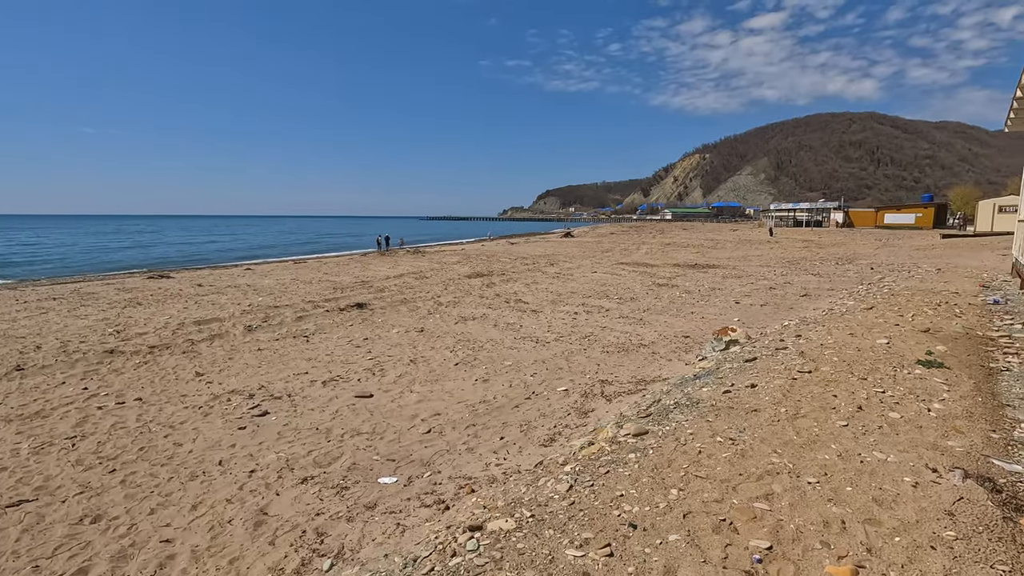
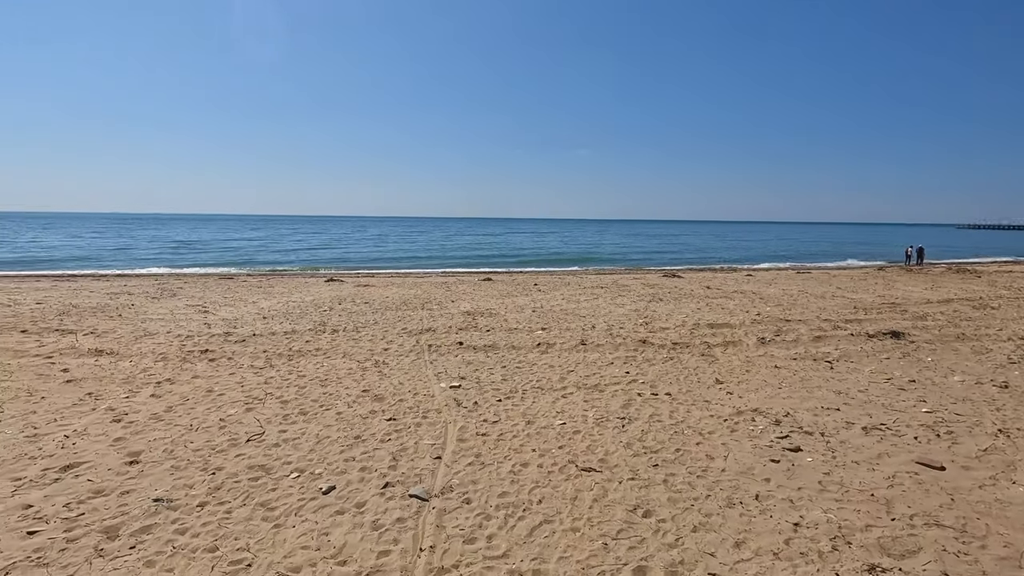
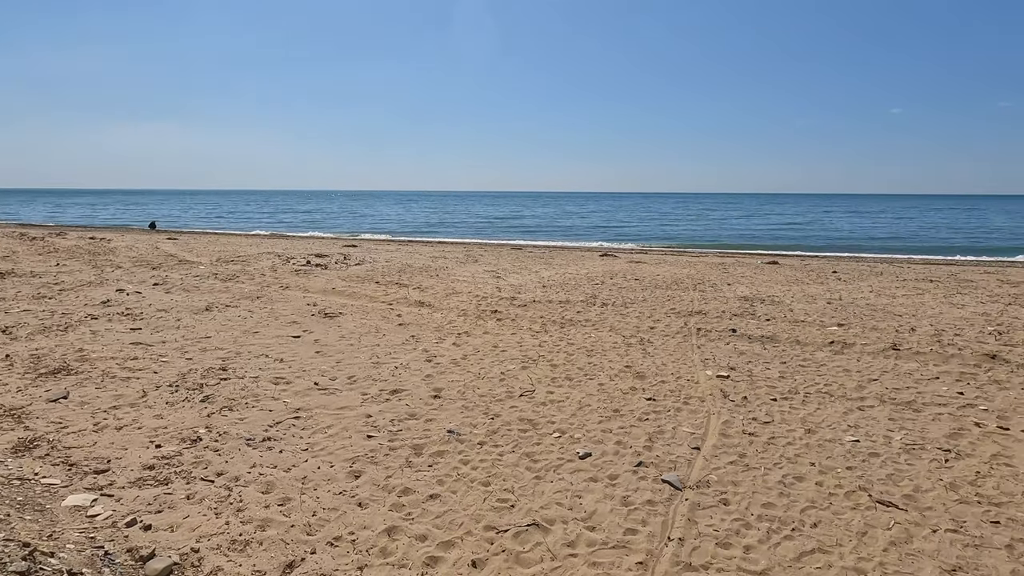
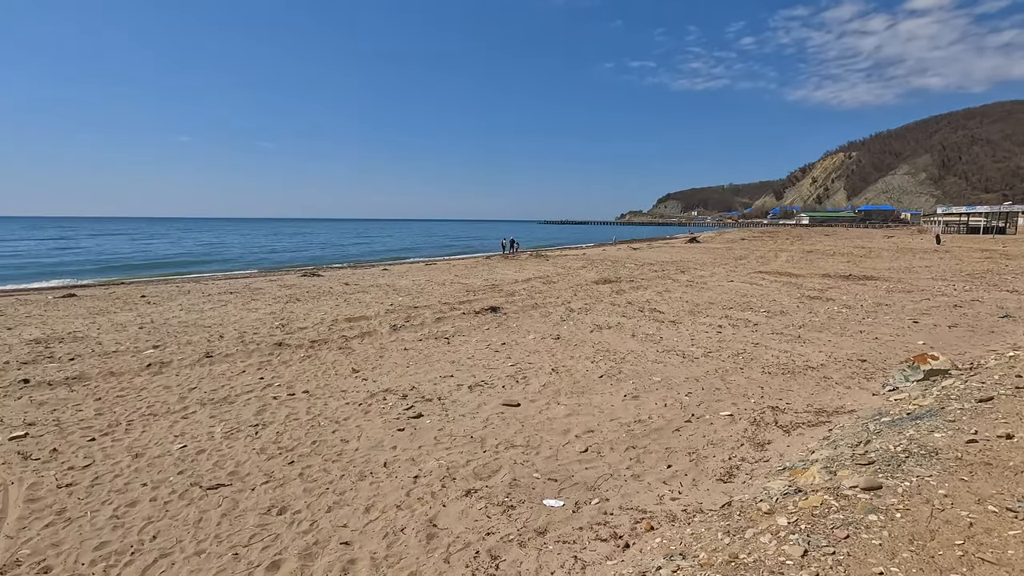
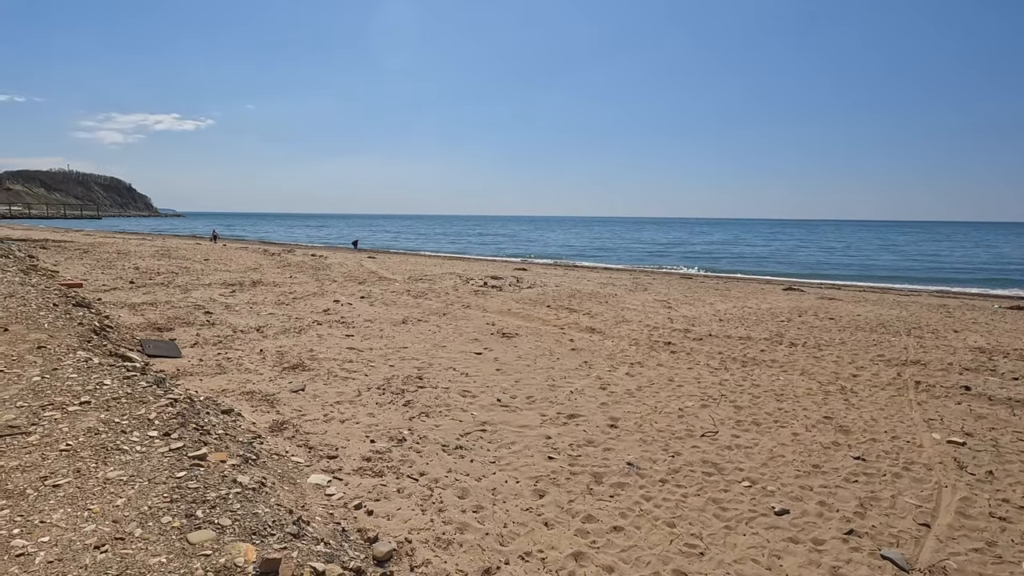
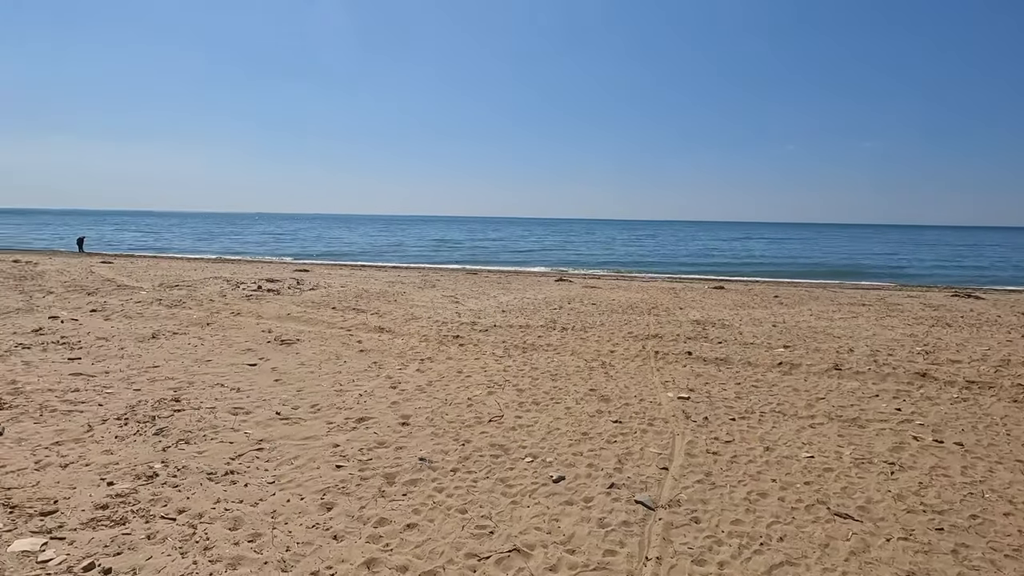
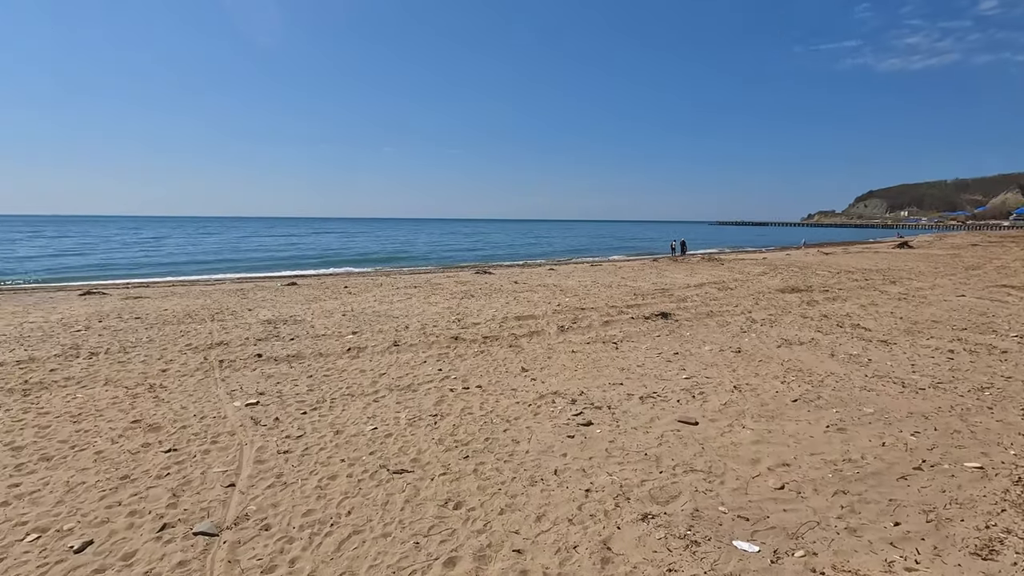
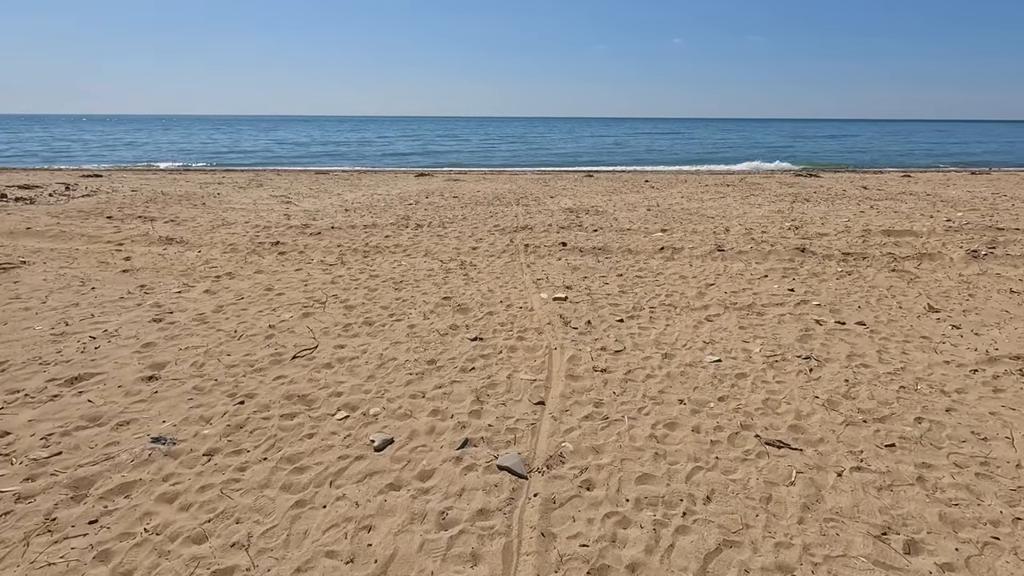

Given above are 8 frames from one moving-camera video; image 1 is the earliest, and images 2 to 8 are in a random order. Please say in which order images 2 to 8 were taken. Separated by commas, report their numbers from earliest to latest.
4, 7, 2, 6, 5, 3, 8
